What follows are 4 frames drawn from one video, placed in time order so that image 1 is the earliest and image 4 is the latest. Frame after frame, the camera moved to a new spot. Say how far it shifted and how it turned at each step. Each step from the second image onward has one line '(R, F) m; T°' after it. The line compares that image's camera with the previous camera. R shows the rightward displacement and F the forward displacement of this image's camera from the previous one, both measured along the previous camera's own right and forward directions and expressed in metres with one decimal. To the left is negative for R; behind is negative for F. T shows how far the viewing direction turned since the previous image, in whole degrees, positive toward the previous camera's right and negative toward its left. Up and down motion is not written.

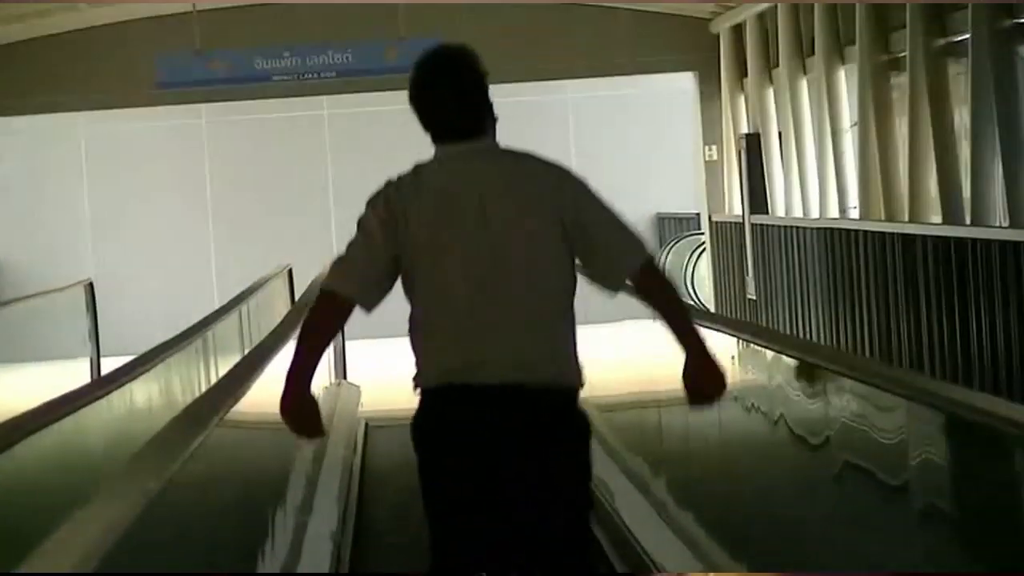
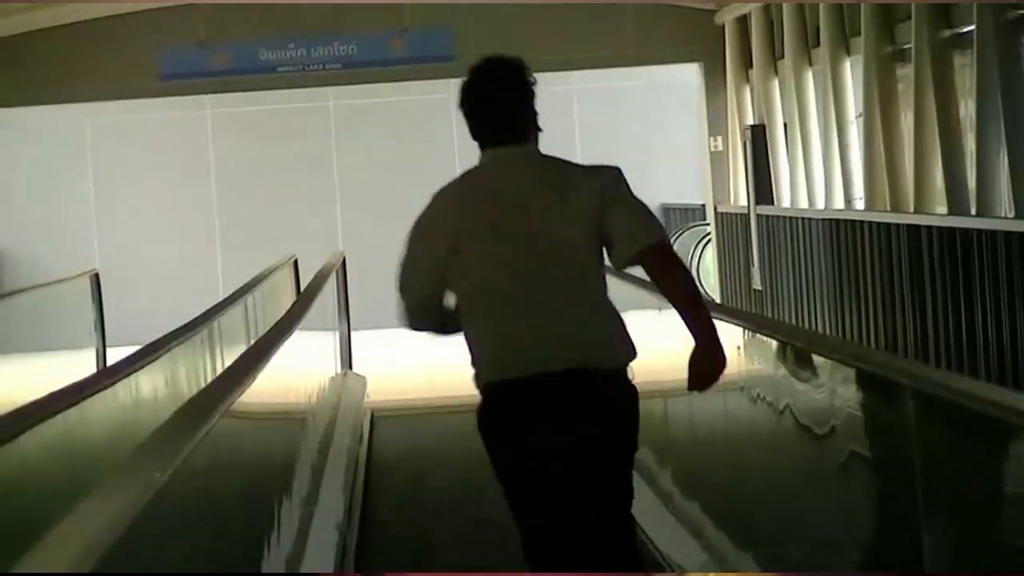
(0.0, 0.0) m; 0°
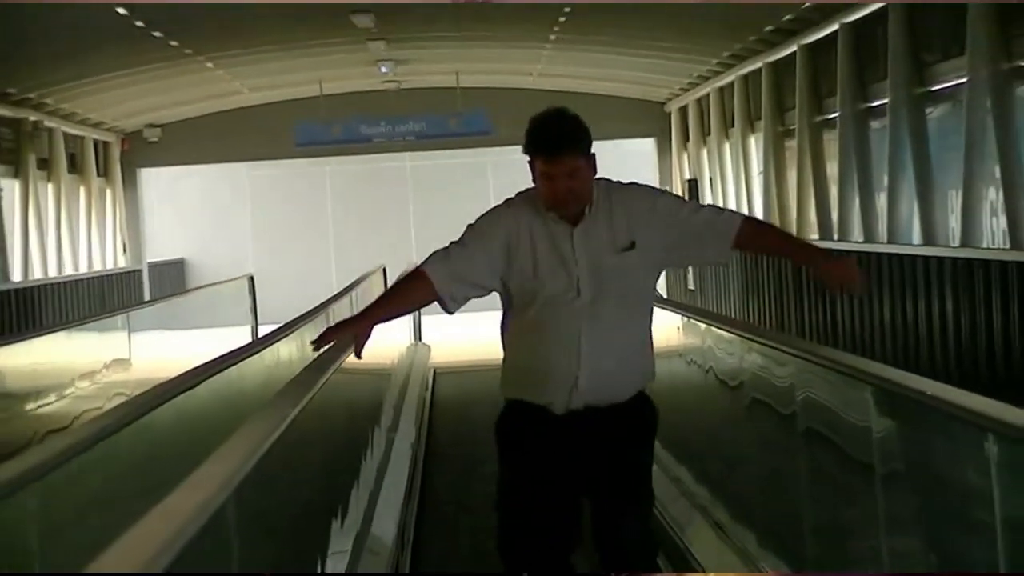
(0.0, -2.0) m; 0°
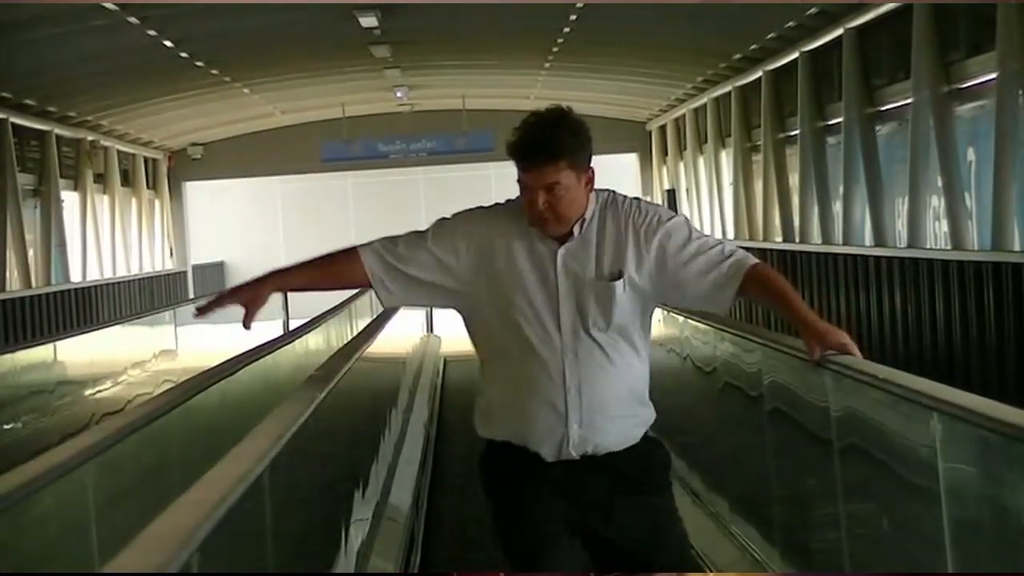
(0.0, -0.8) m; 0°
